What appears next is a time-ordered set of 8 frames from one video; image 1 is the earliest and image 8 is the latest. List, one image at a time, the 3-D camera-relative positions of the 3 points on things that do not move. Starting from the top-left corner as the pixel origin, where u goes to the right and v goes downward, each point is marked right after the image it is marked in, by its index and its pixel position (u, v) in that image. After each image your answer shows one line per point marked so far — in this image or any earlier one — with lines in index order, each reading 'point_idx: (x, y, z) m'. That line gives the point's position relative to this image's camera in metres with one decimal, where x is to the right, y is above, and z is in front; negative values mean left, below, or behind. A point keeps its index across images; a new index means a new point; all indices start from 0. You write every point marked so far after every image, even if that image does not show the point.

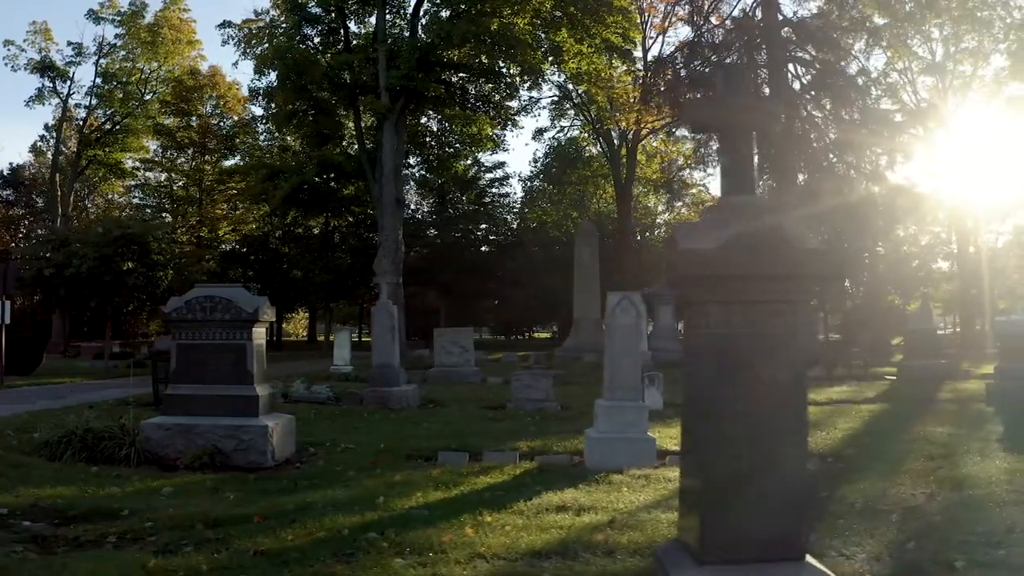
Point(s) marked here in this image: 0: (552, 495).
0: (+0.3, -2.0, +8.5) m
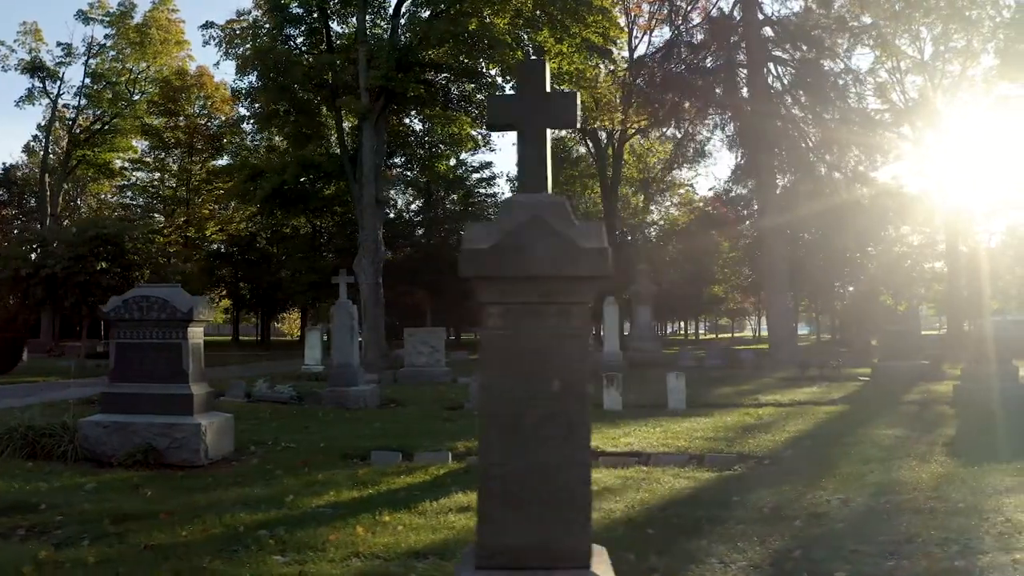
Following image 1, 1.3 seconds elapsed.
0: (-0.5, -2.0, +8.5) m
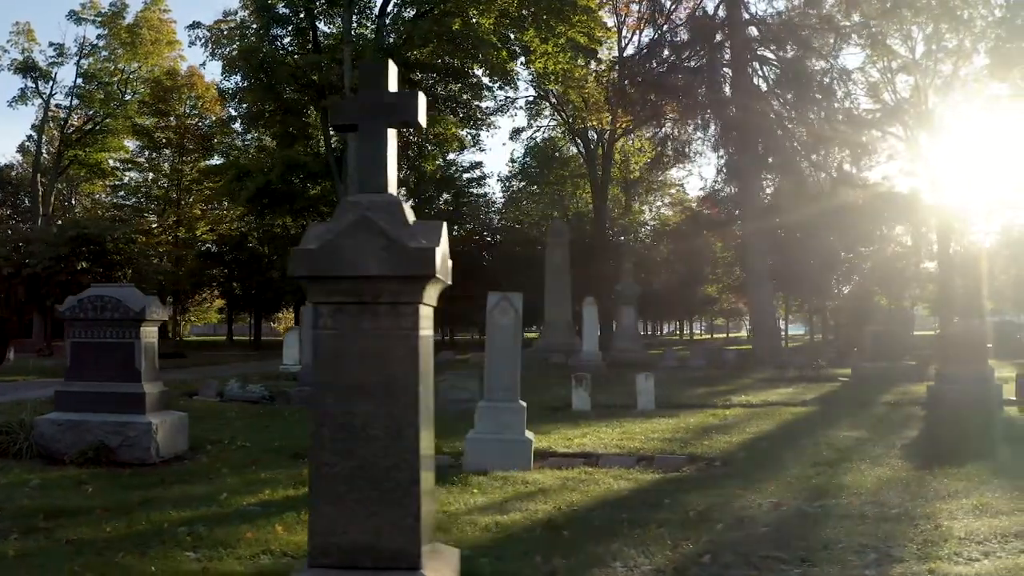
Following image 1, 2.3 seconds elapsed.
0: (-1.2, -2.0, +8.5) m
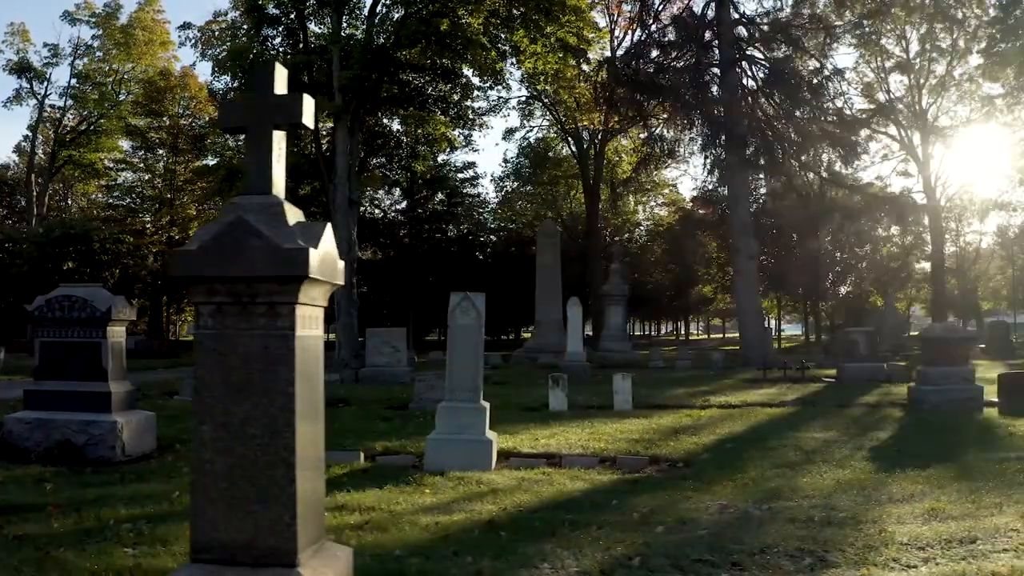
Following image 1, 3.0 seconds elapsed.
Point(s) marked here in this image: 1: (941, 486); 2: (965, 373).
0: (-1.6, -2.0, +8.5) m
1: (+4.2, -1.9, +8.7) m
2: (+8.3, -1.6, +16.3) m
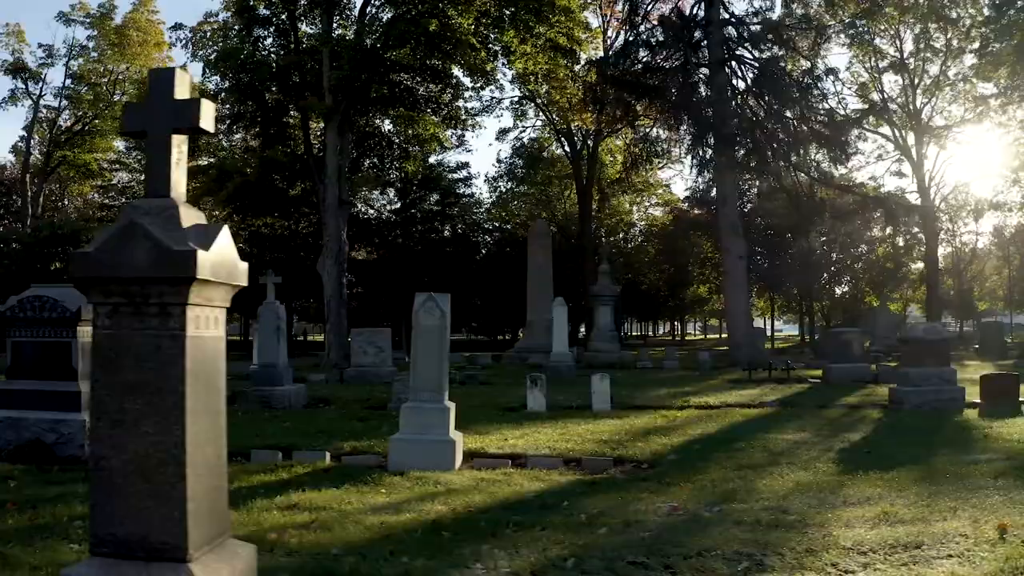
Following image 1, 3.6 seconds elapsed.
0: (-2.0, -2.0, +8.5) m
1: (+3.8, -2.0, +8.7) m
2: (+7.9, -1.6, +16.3) m
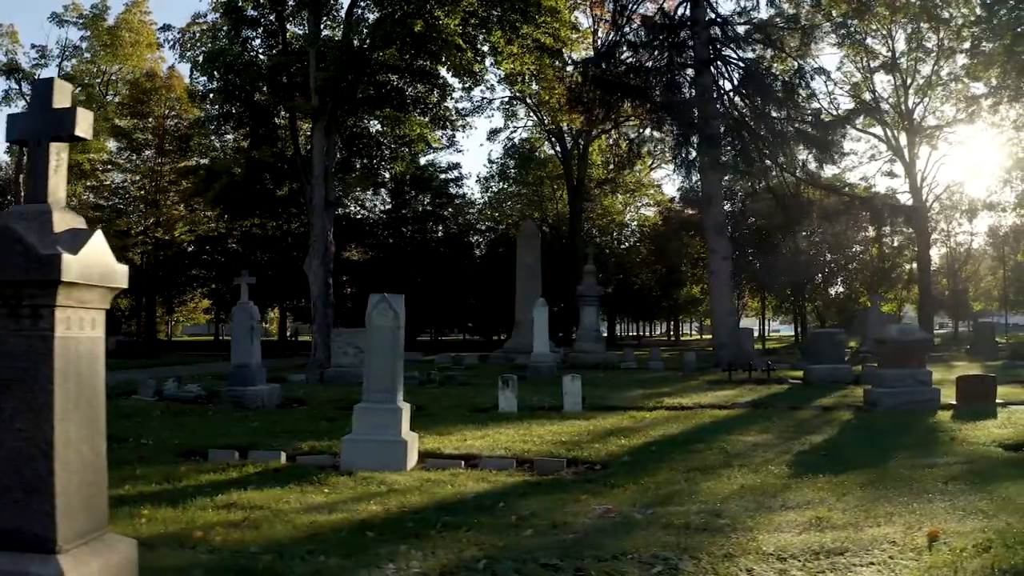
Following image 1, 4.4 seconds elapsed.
0: (-2.6, -2.0, +8.6) m
1: (+3.2, -2.0, +8.7) m
2: (+7.4, -1.6, +16.2) m
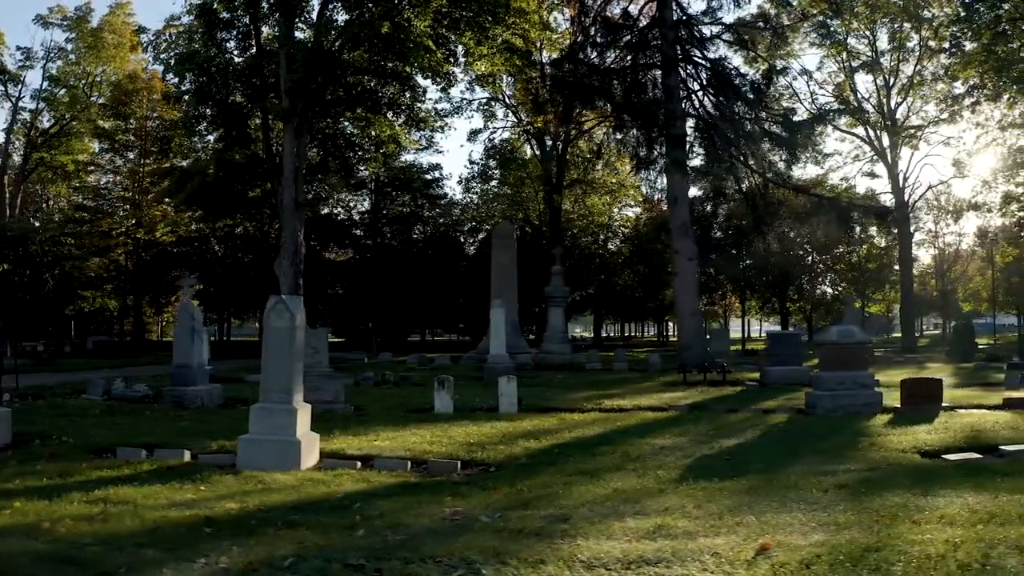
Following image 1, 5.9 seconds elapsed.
0: (-3.9, -2.0, +8.7) m
1: (+2.0, -2.0, +8.7) m
2: (+6.3, -1.6, +16.1) m
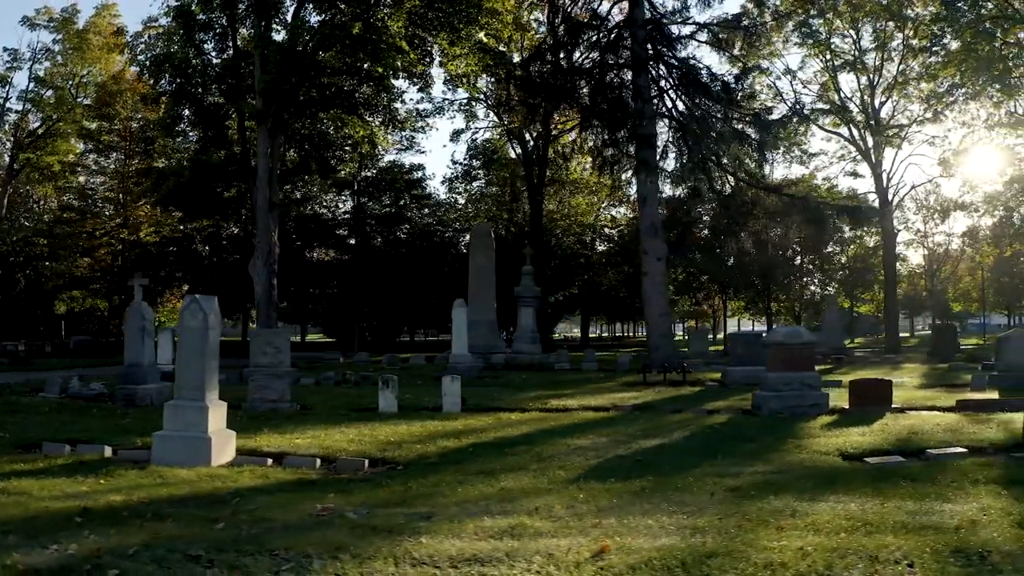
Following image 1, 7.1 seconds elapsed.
0: (-5.0, -2.0, +8.9) m
1: (+0.8, -2.0, +8.8) m
2: (+5.3, -1.6, +16.1) m
